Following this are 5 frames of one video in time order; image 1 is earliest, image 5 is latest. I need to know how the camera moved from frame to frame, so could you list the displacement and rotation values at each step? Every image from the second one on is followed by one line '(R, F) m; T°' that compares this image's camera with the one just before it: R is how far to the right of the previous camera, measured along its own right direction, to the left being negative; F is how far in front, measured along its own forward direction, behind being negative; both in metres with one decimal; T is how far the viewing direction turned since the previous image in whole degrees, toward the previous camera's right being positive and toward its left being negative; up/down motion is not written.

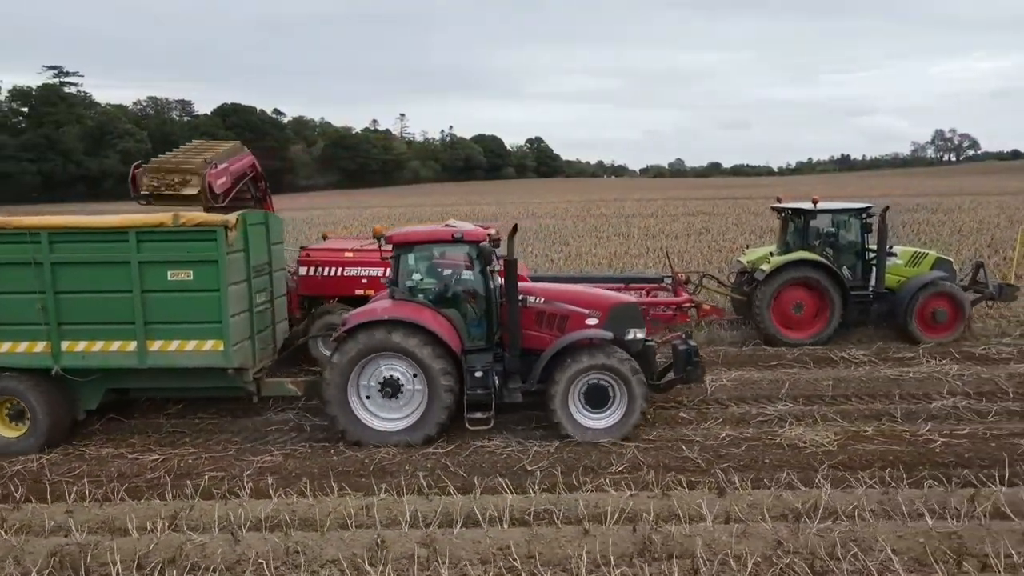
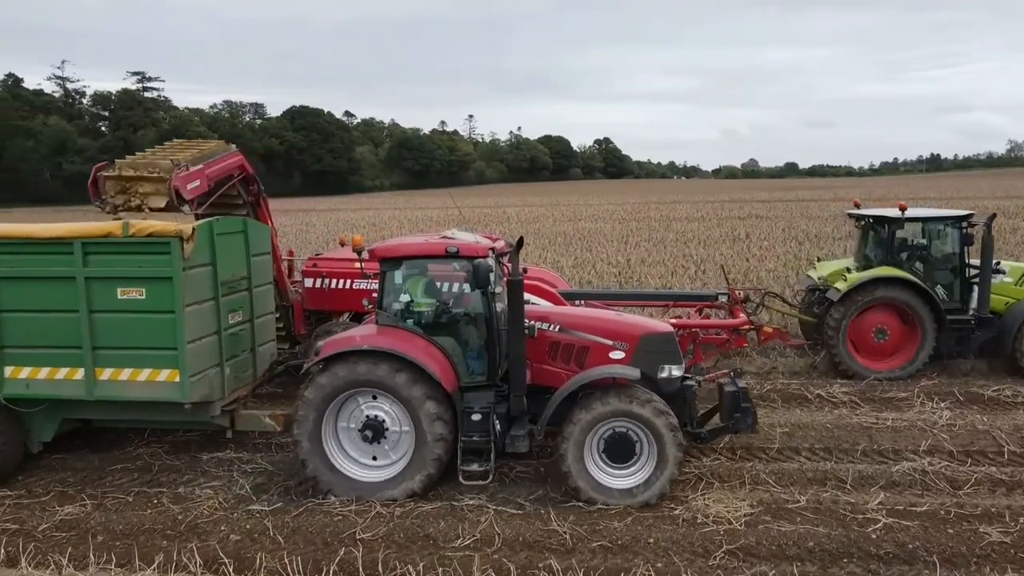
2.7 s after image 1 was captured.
(+0.4, +1.1) m; -5°
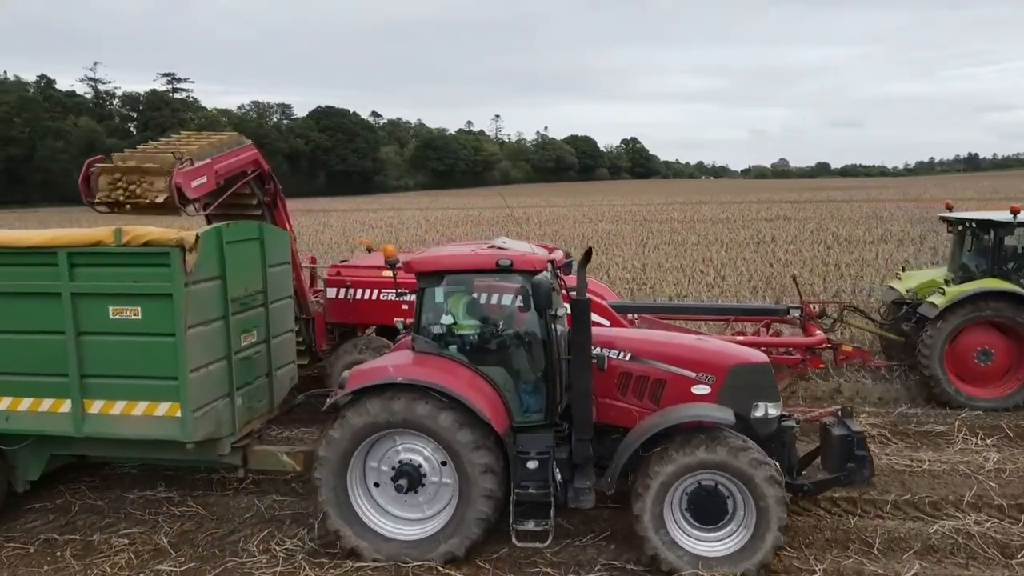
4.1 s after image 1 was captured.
(-0.2, +0.9) m; -2°
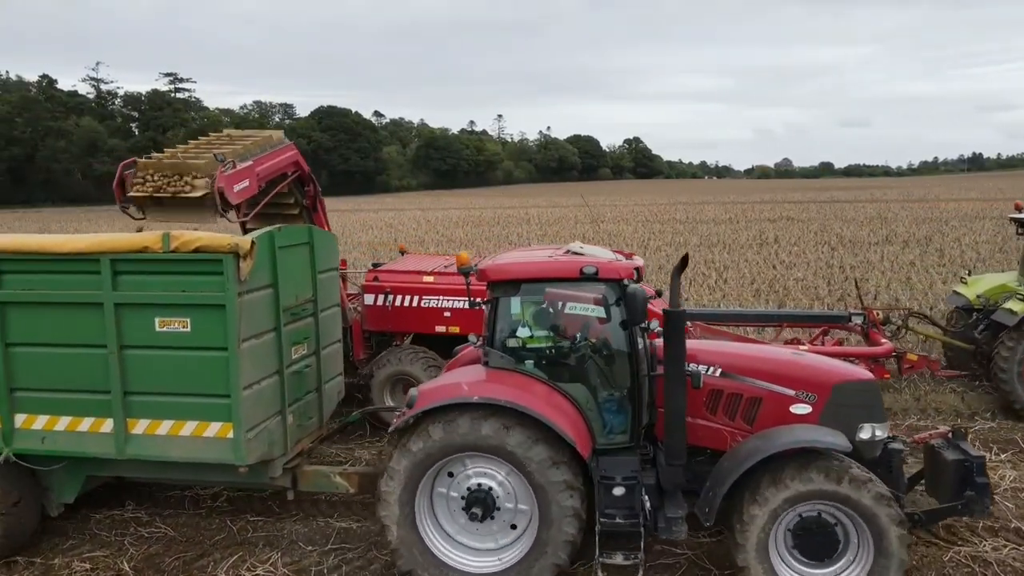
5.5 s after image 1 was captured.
(-0.4, +0.4) m; 0°
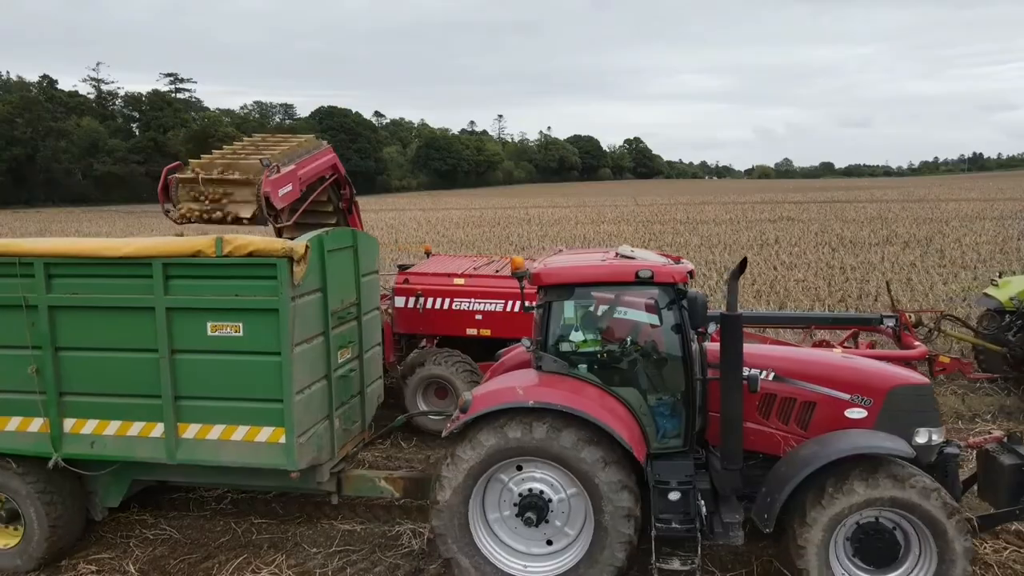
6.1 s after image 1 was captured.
(-0.3, 0.0) m; 0°
